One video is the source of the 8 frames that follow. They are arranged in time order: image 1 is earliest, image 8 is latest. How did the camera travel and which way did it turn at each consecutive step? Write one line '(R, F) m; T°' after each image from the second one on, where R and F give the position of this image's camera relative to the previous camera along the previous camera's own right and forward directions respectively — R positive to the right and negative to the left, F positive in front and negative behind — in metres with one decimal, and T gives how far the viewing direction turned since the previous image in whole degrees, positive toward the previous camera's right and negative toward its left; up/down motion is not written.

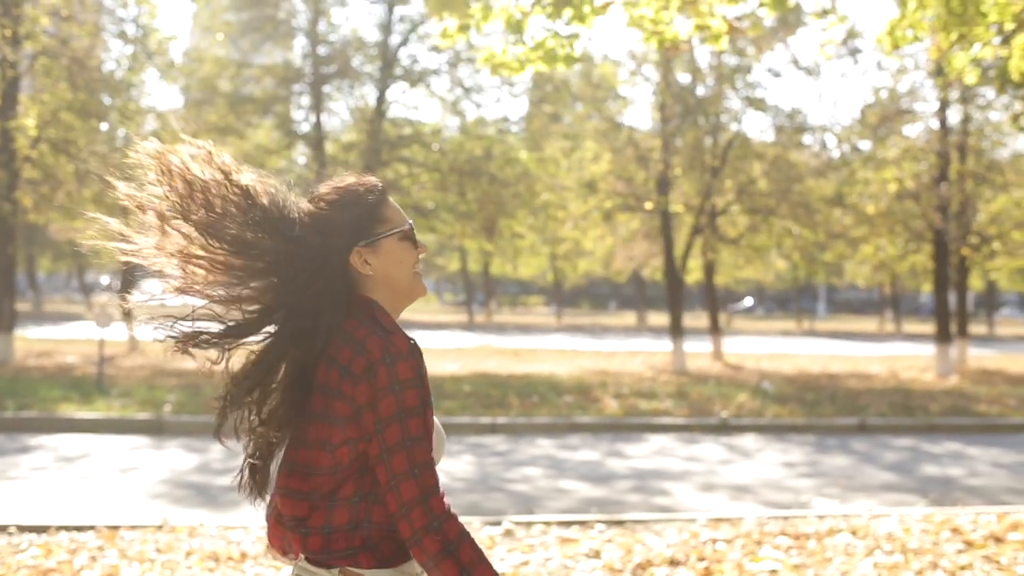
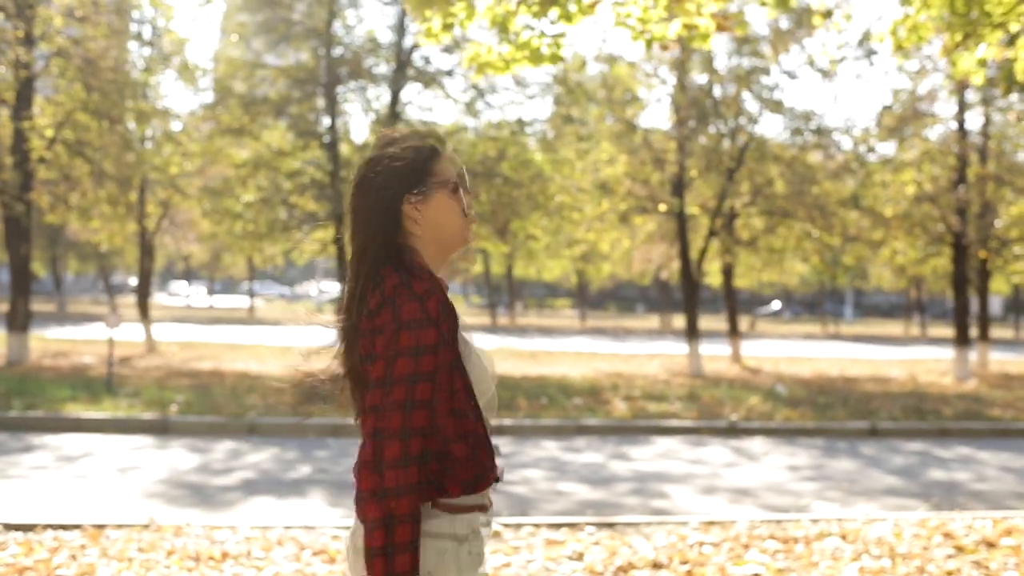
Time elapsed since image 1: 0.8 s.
(+0.2, 0.0) m; -1°
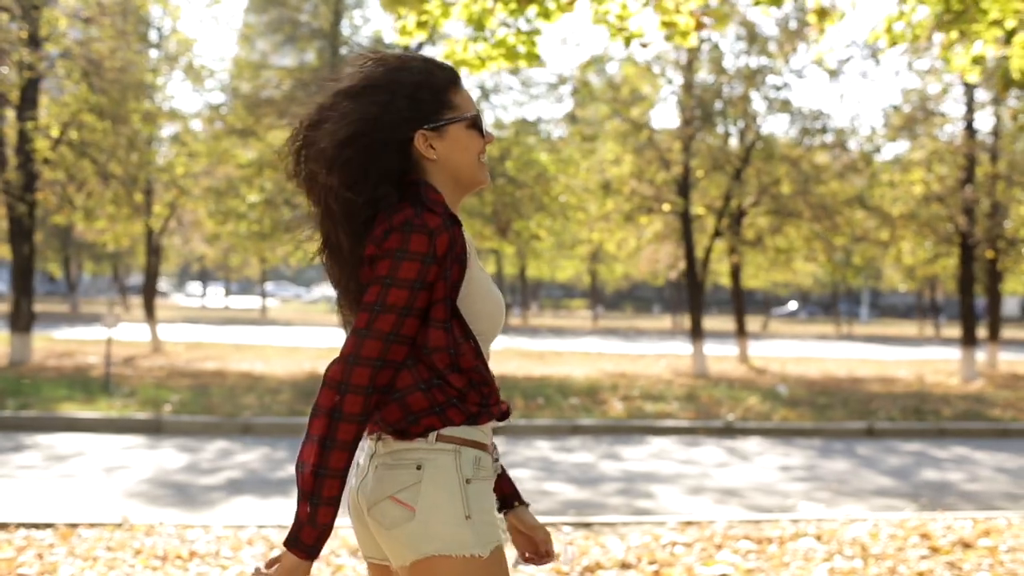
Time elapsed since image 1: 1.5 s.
(+0.2, 0.0) m; -1°
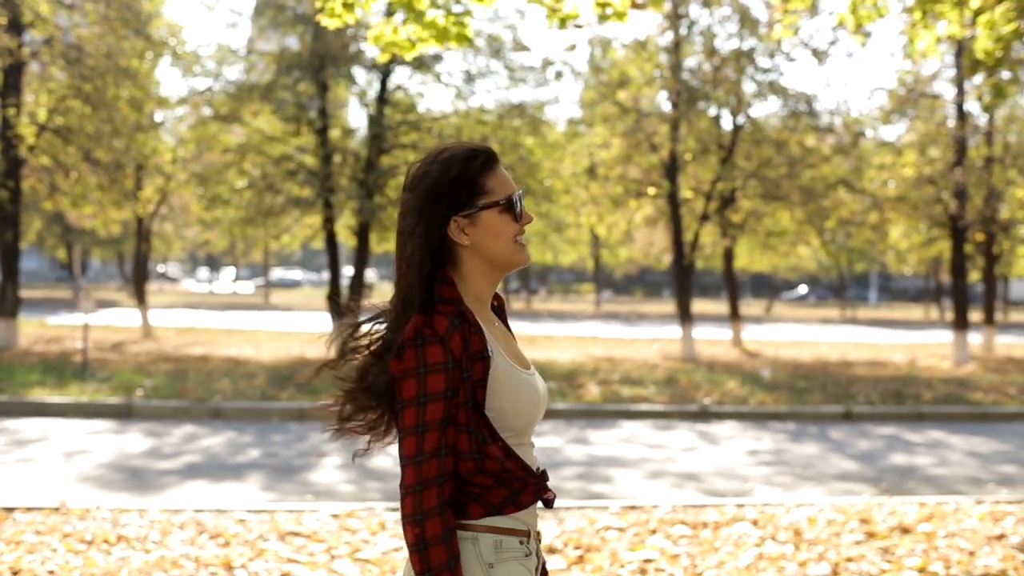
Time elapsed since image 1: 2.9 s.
(+0.4, 0.0) m; 0°
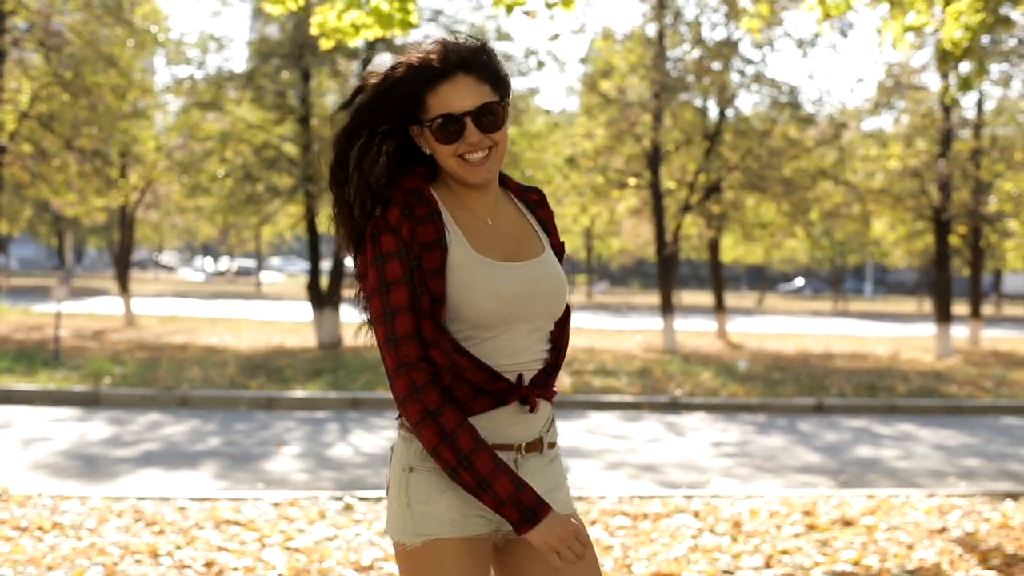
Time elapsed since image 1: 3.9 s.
(+0.3, 0.0) m; 0°
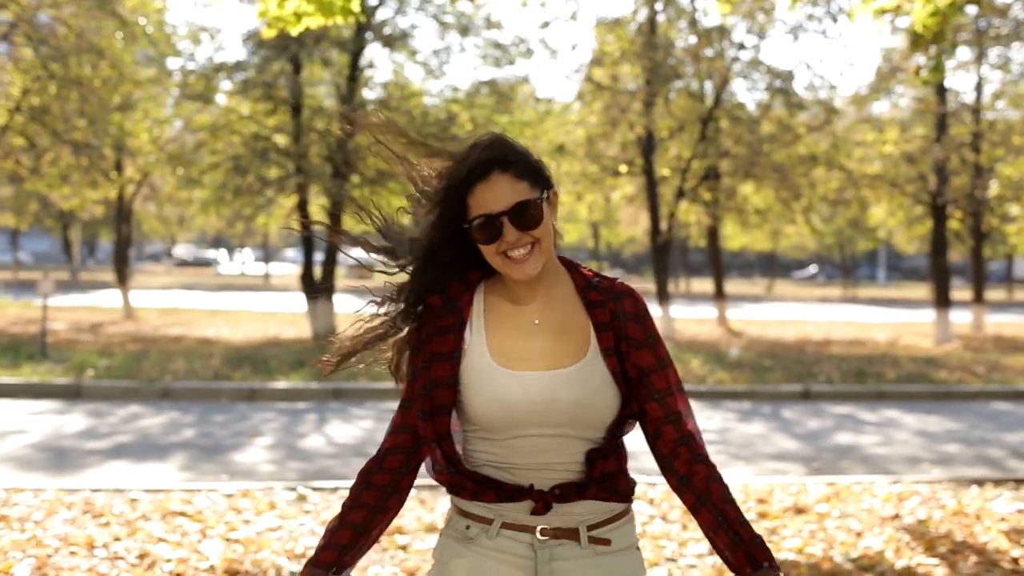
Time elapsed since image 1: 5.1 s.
(+0.3, 0.0) m; -1°
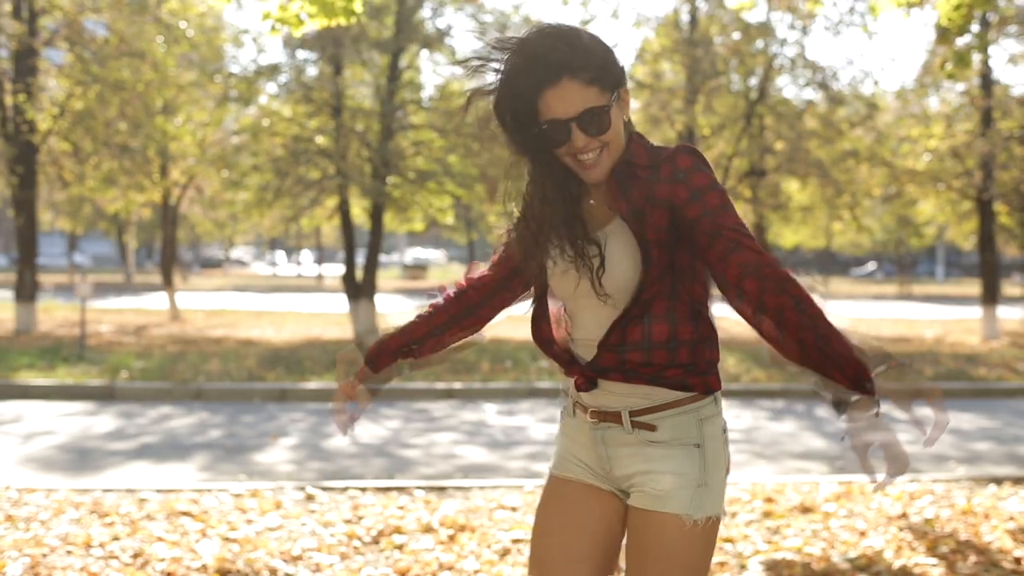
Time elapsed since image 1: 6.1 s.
(+0.3, 0.0) m; -3°
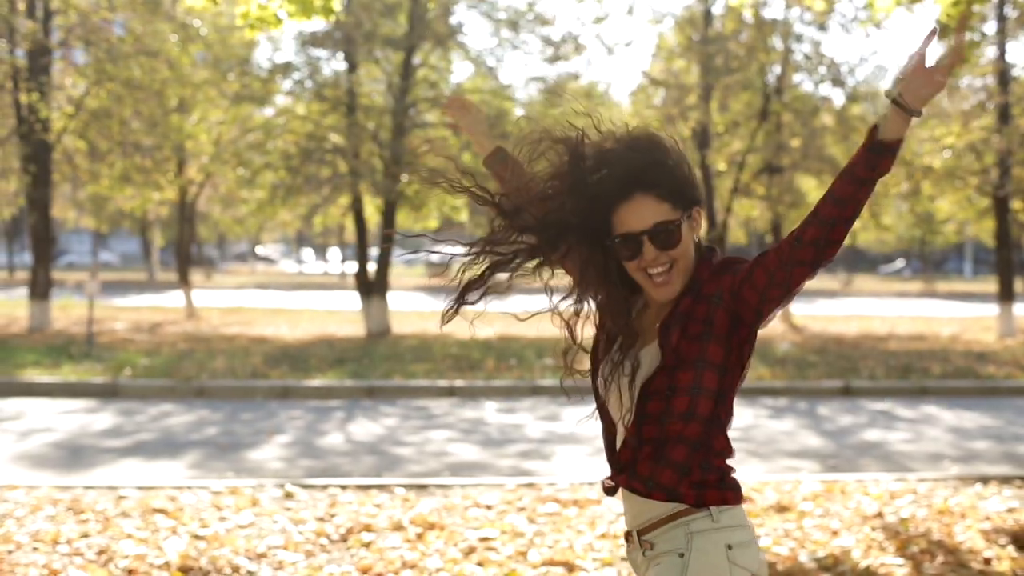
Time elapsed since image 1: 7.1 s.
(+0.3, 0.0) m; -1°
